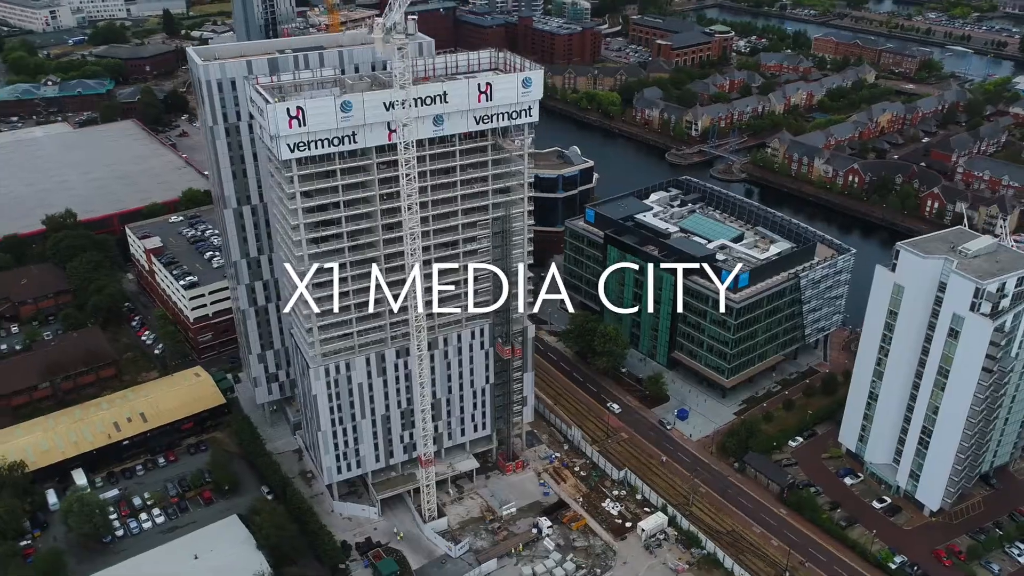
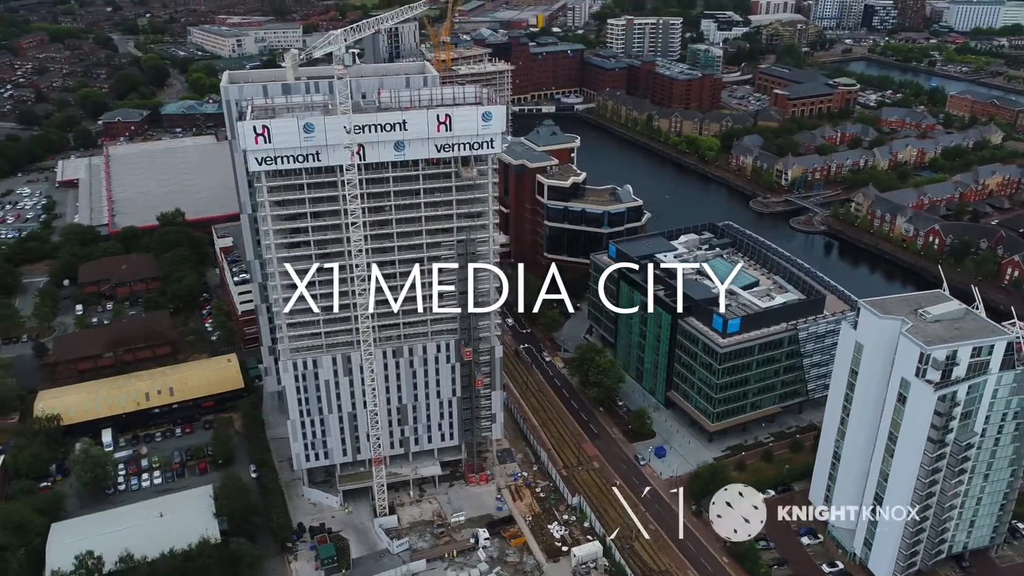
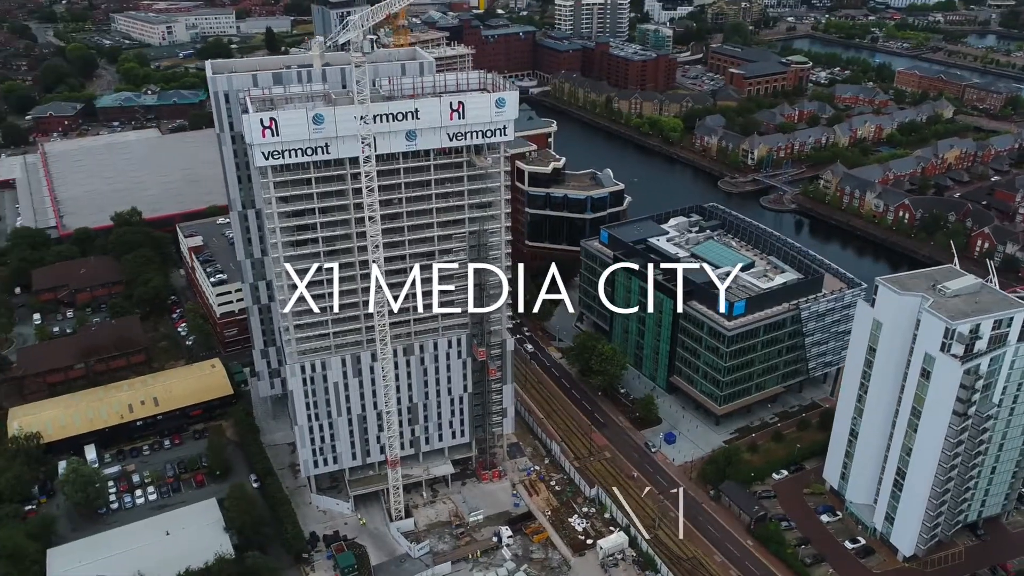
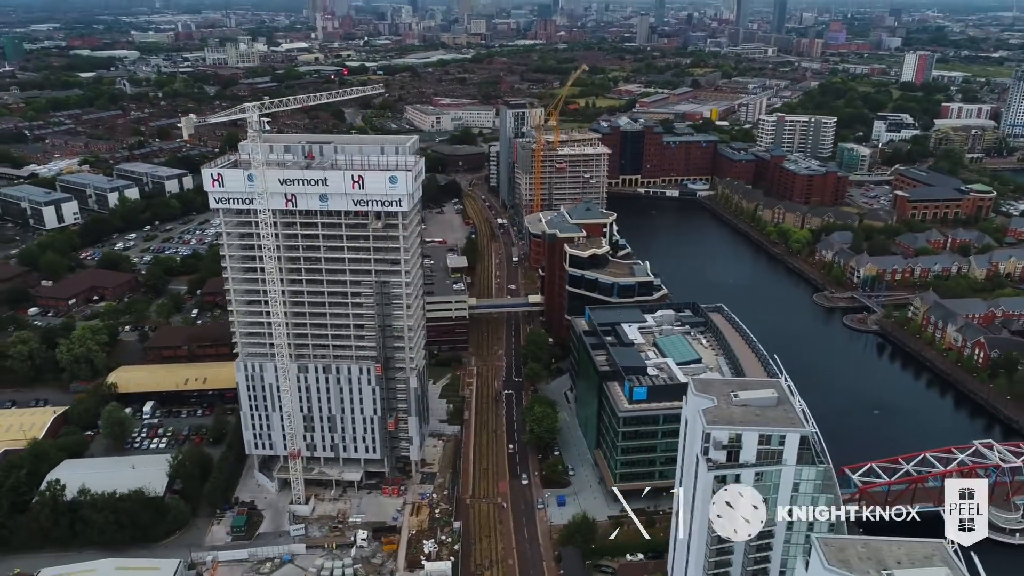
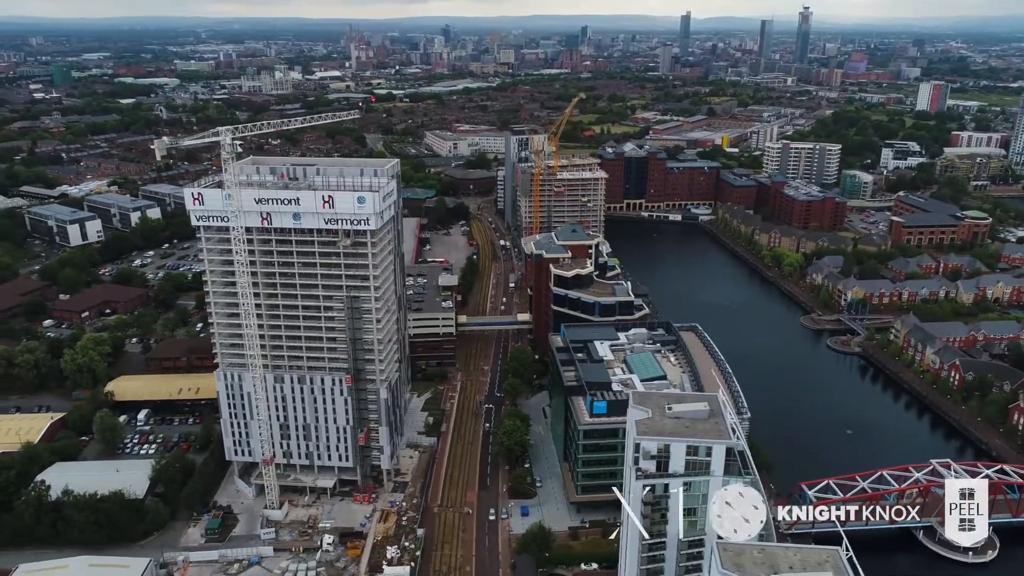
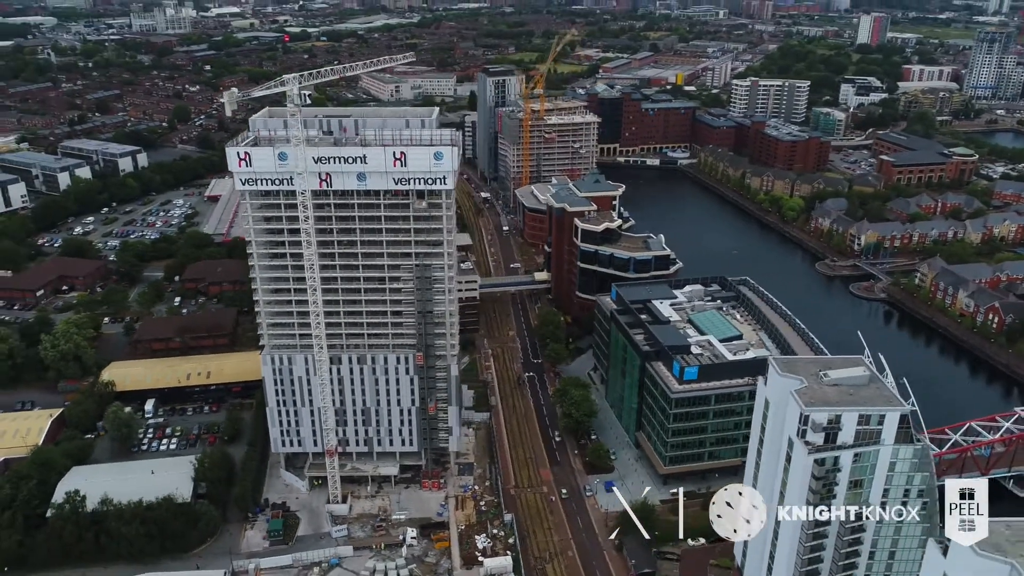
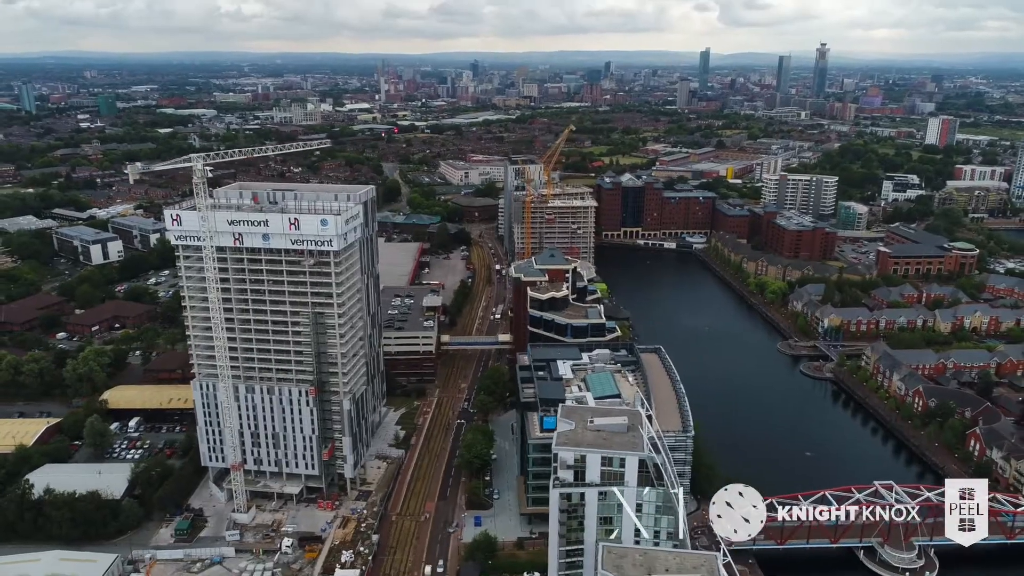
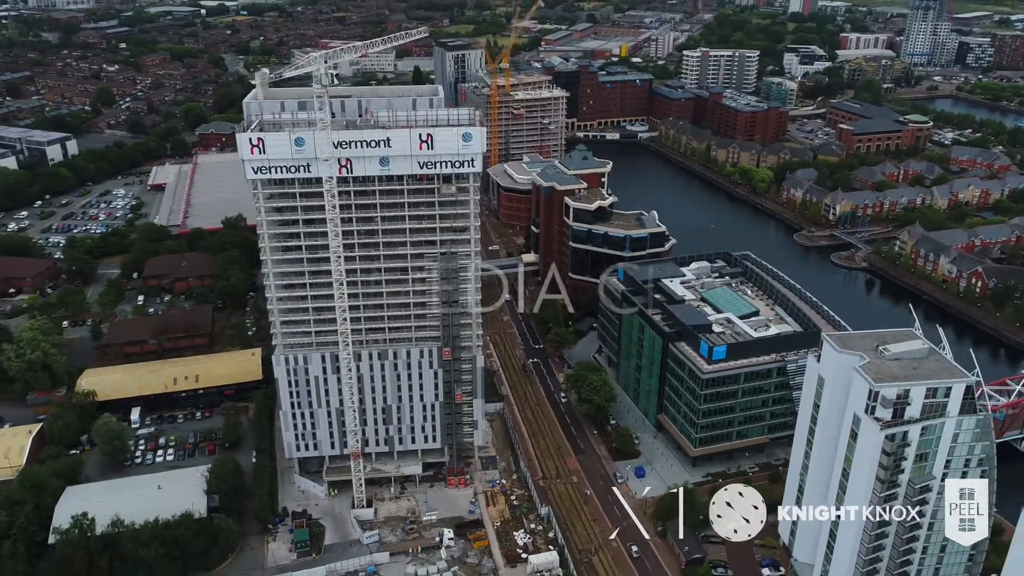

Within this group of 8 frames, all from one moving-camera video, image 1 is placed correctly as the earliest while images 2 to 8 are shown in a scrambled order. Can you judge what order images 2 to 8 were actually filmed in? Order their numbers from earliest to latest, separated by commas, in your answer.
3, 2, 8, 6, 4, 5, 7
